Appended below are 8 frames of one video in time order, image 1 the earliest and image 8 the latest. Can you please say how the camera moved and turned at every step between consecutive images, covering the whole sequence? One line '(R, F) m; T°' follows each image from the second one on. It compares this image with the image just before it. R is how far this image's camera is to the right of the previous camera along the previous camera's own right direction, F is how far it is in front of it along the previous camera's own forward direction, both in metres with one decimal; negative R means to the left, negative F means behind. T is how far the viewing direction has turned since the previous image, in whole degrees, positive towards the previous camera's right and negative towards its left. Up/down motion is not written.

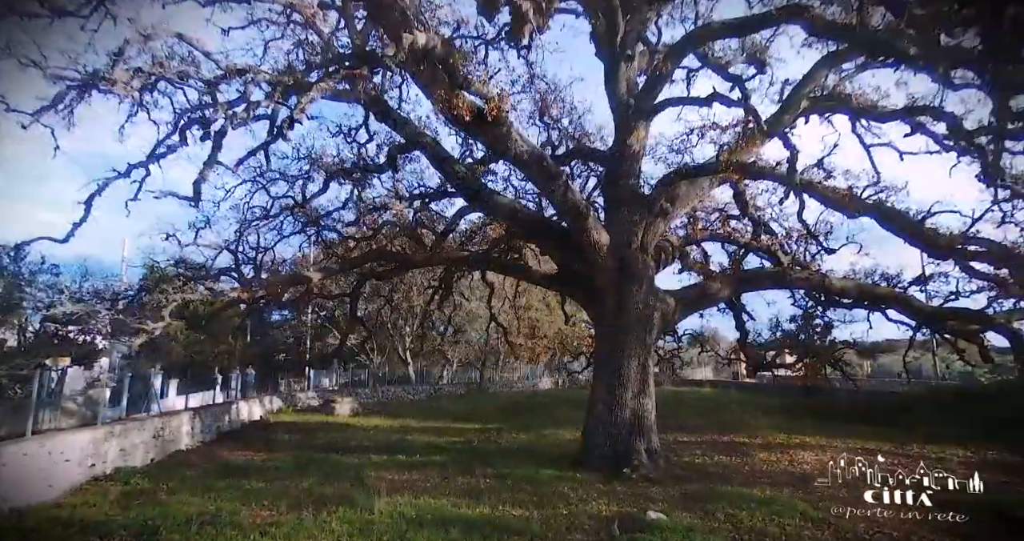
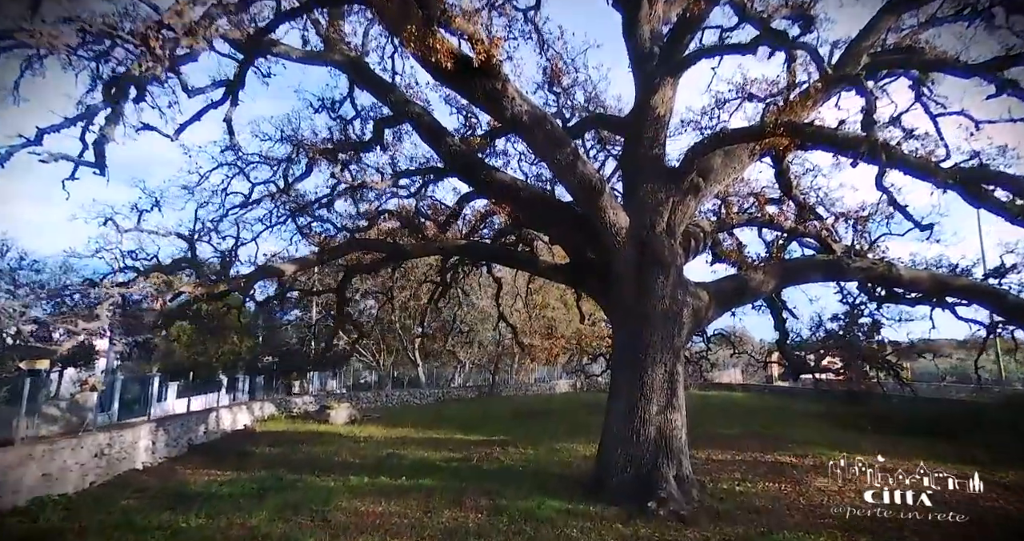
(+0.2, +1.5) m; -2°
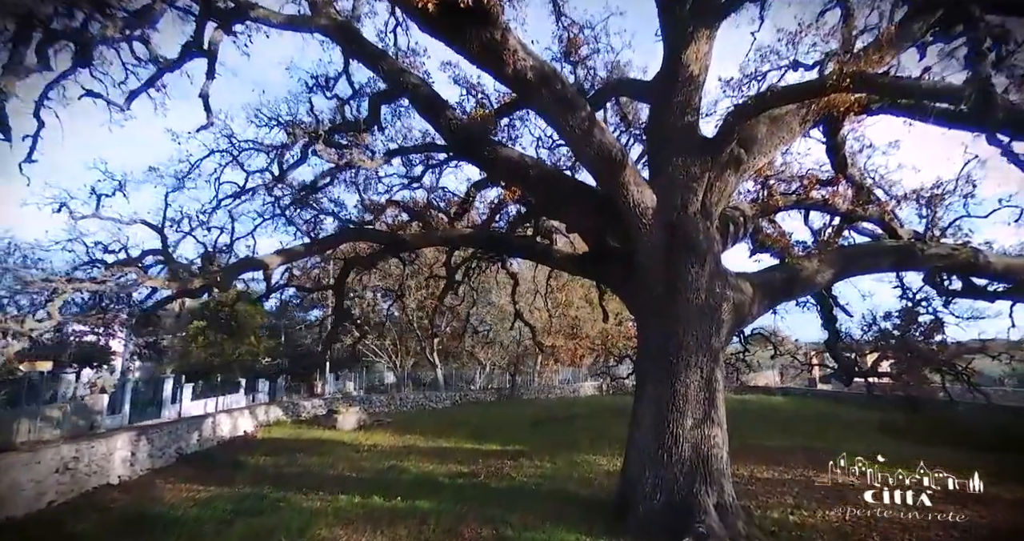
(+0.2, +1.1) m; -3°
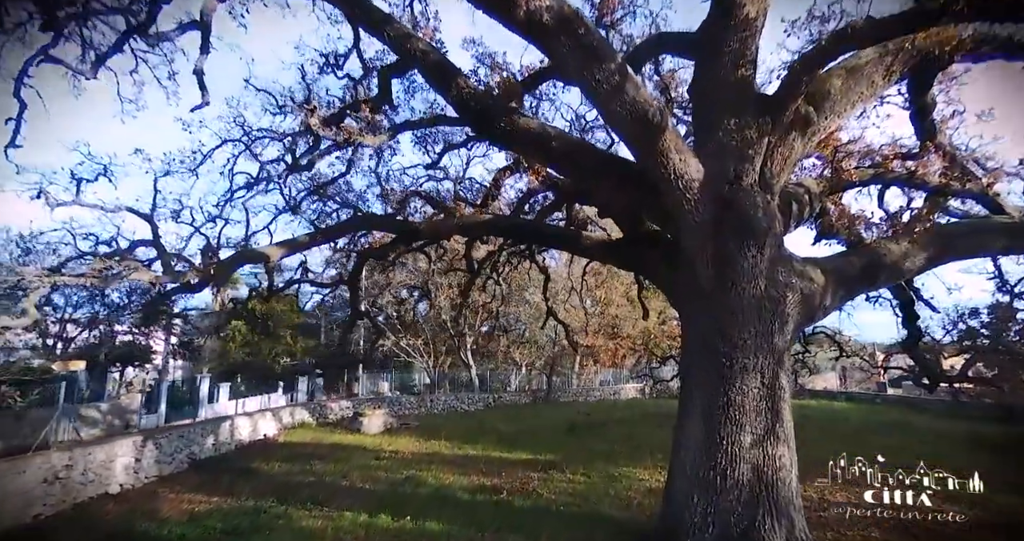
(+0.2, +1.0) m; -4°
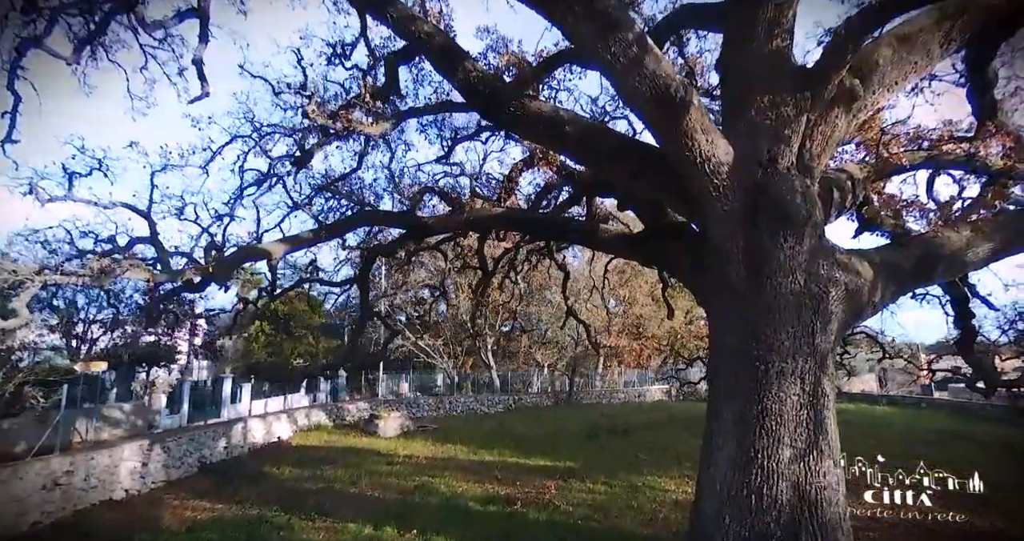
(+0.1, +0.5) m; -2°
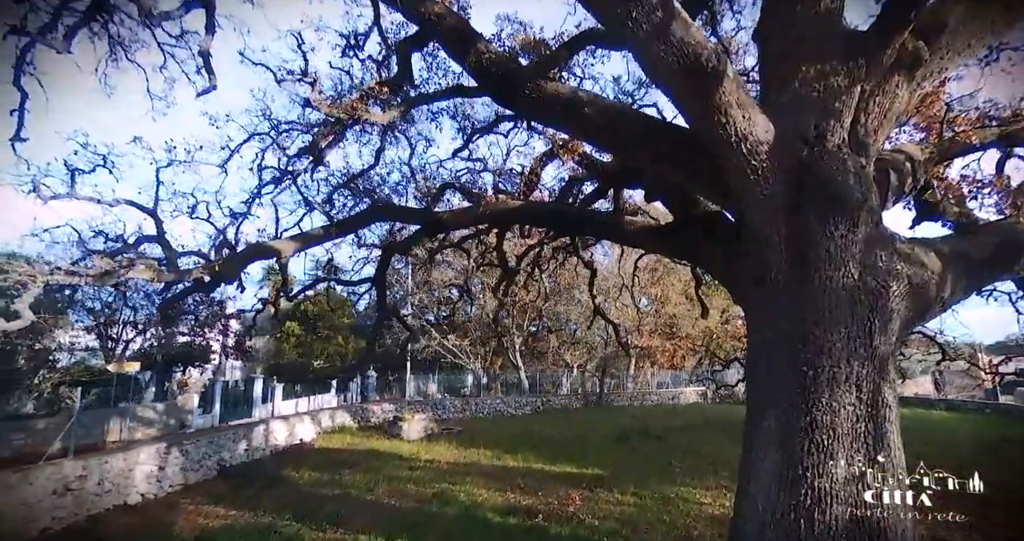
(+0.1, +0.4) m; -3°
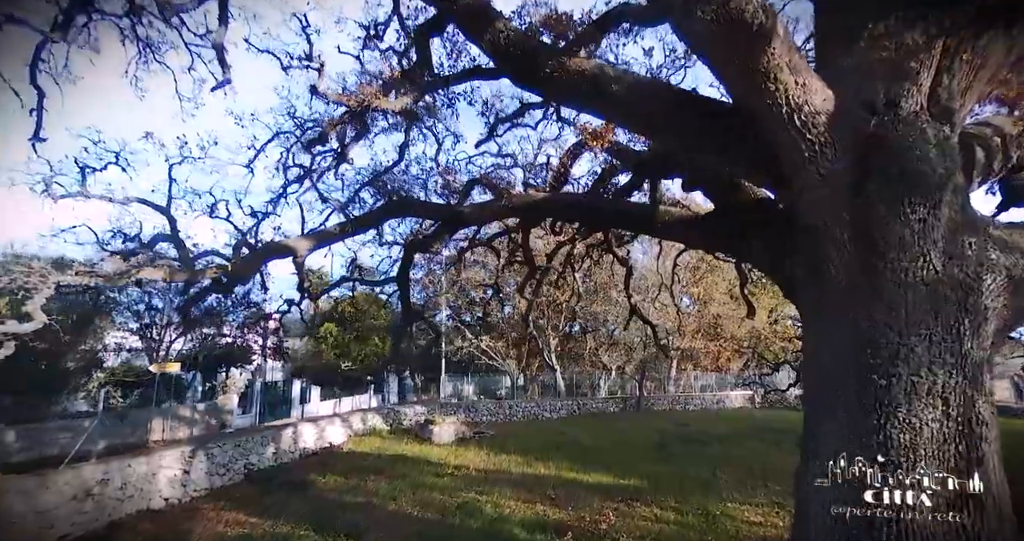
(+0.1, +0.4) m; -4°
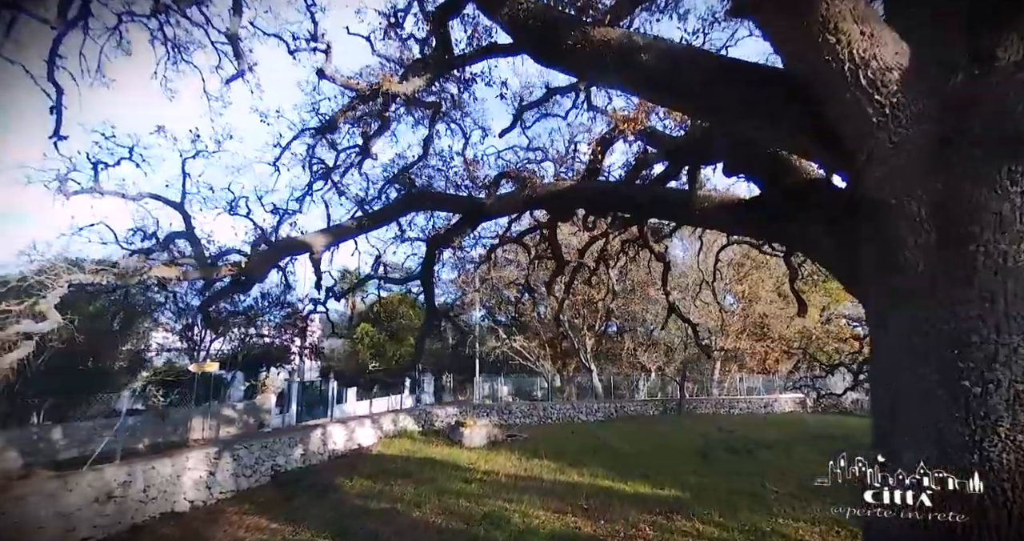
(+0.1, +0.4) m; -4°
